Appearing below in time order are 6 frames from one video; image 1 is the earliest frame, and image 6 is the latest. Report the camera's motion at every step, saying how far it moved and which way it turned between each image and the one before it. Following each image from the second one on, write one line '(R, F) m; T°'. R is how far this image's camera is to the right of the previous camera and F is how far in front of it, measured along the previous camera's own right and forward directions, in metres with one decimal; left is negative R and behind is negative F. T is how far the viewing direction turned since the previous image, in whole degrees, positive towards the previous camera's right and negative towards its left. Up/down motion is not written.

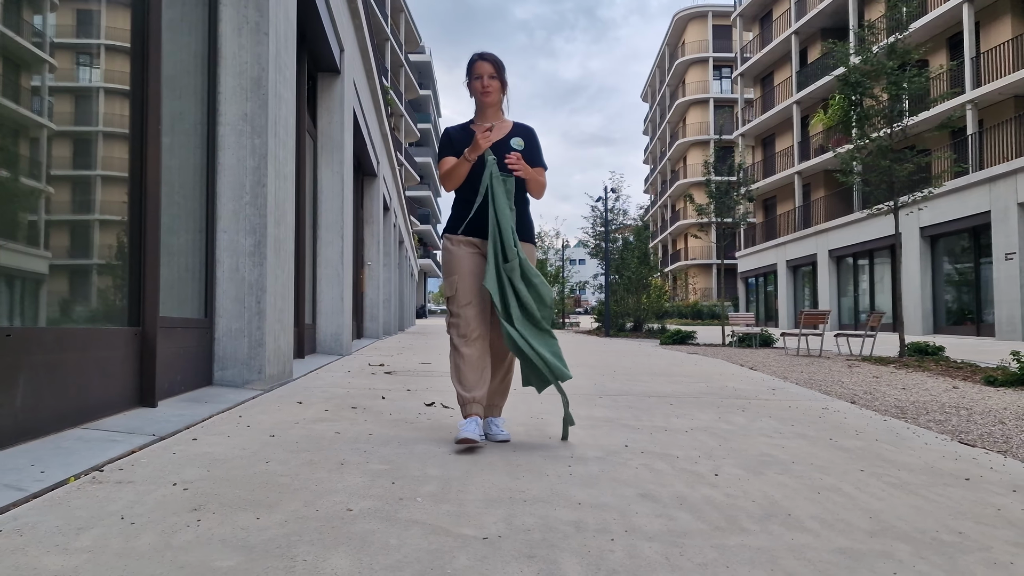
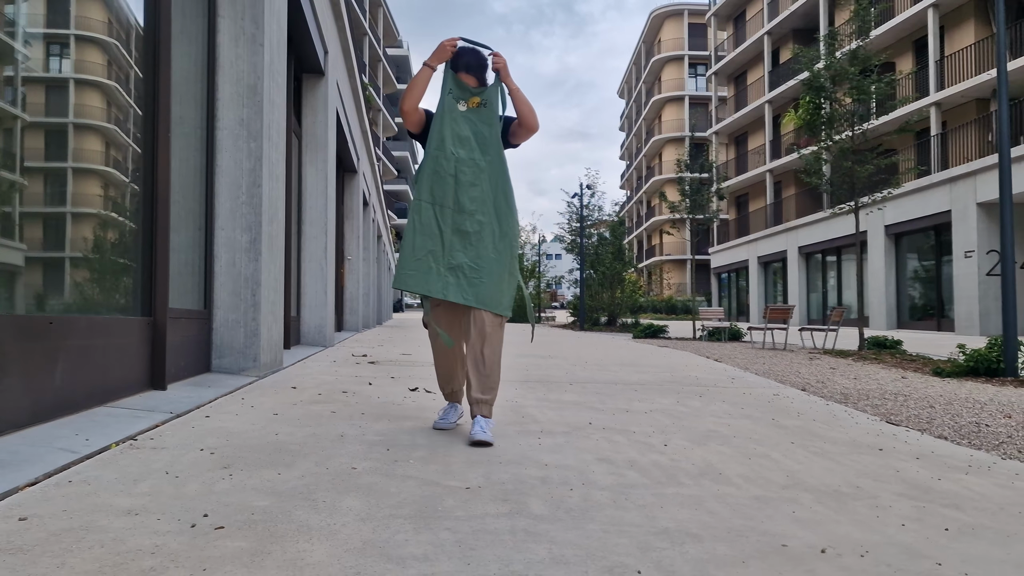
(0.0, -0.4) m; +2°
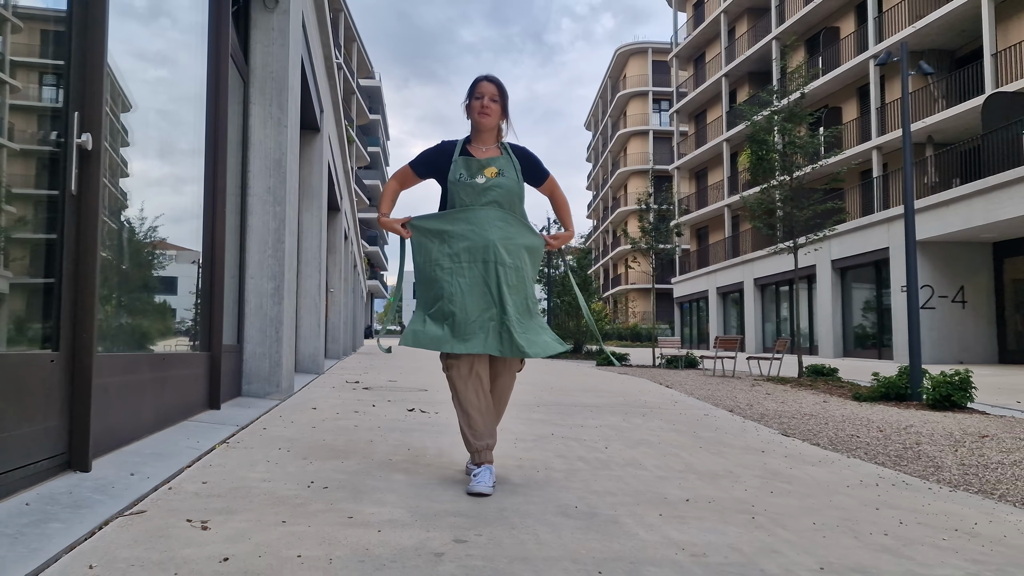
(-0.1, -1.2) m; +3°
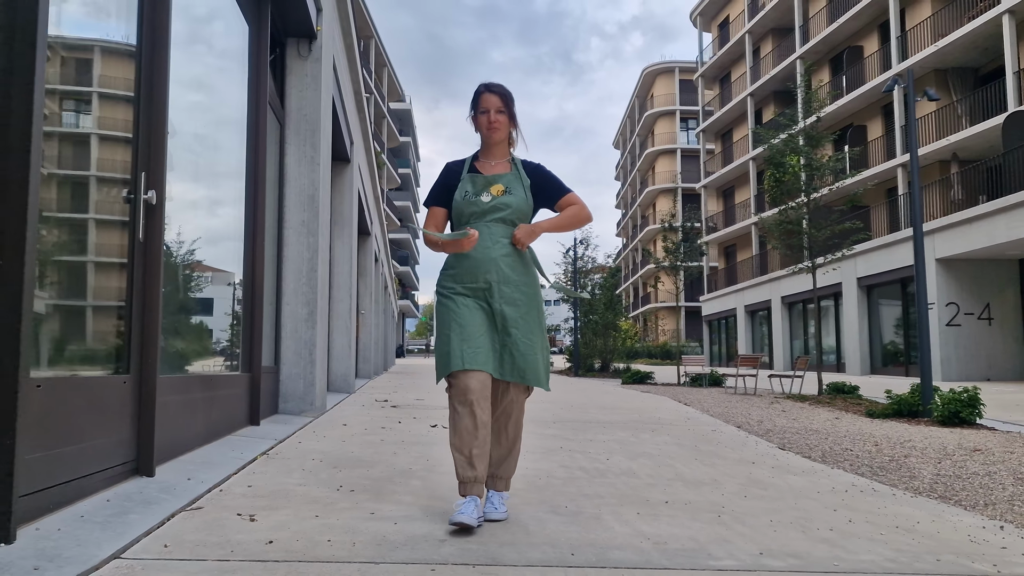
(+0.2, -0.5) m; -2°
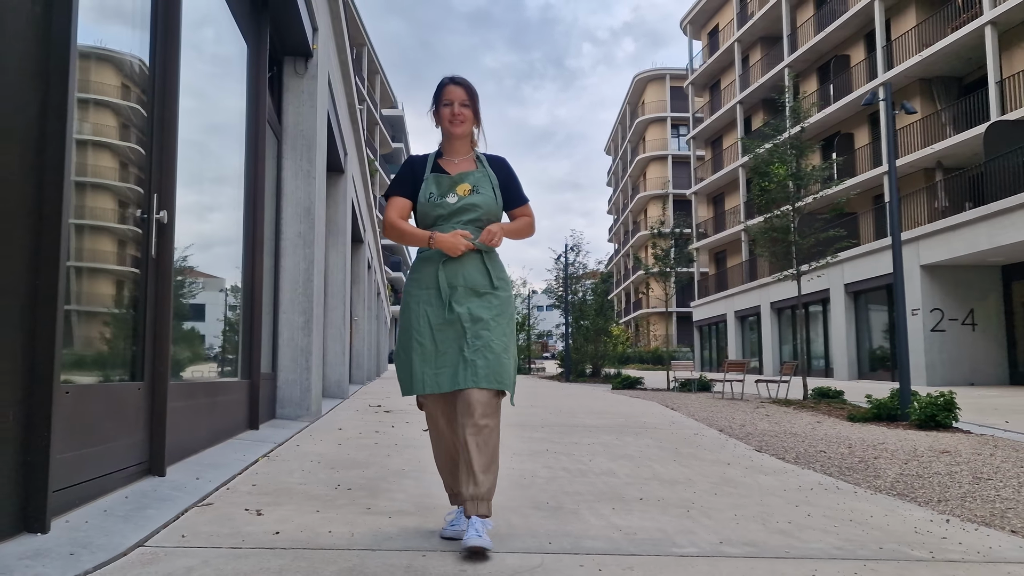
(0.0, -0.3) m; +1°
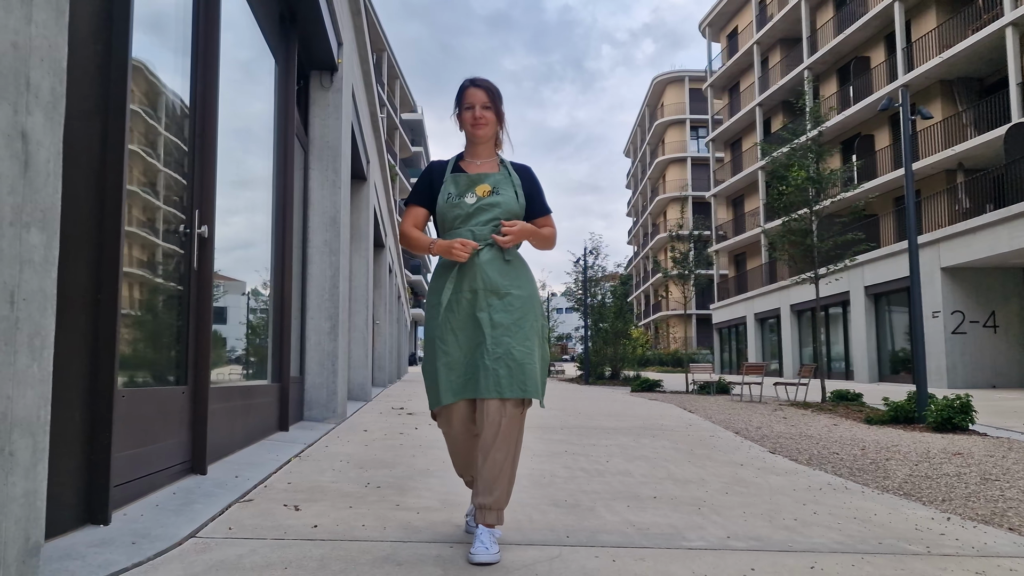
(0.0, -0.2) m; -2°
